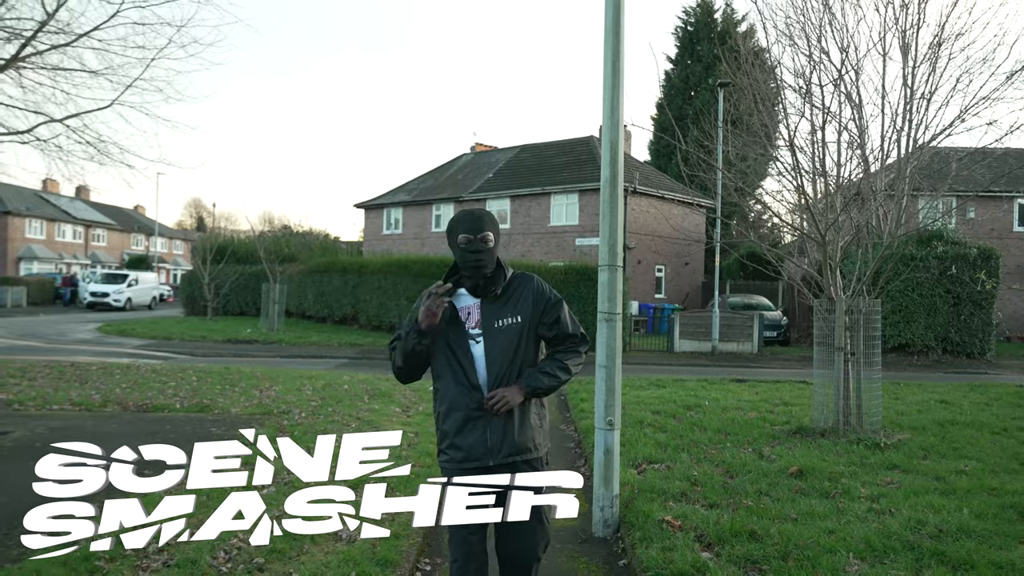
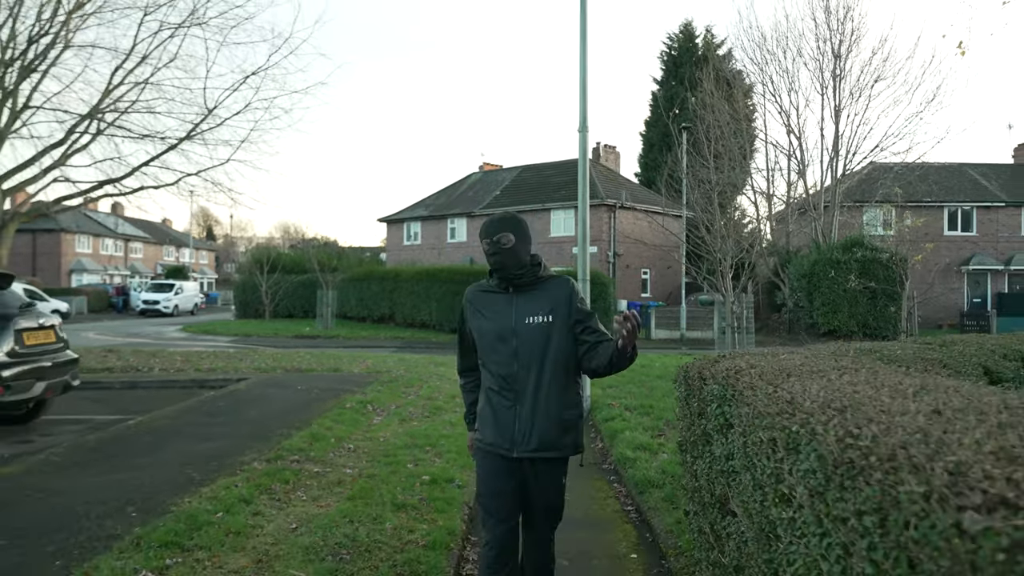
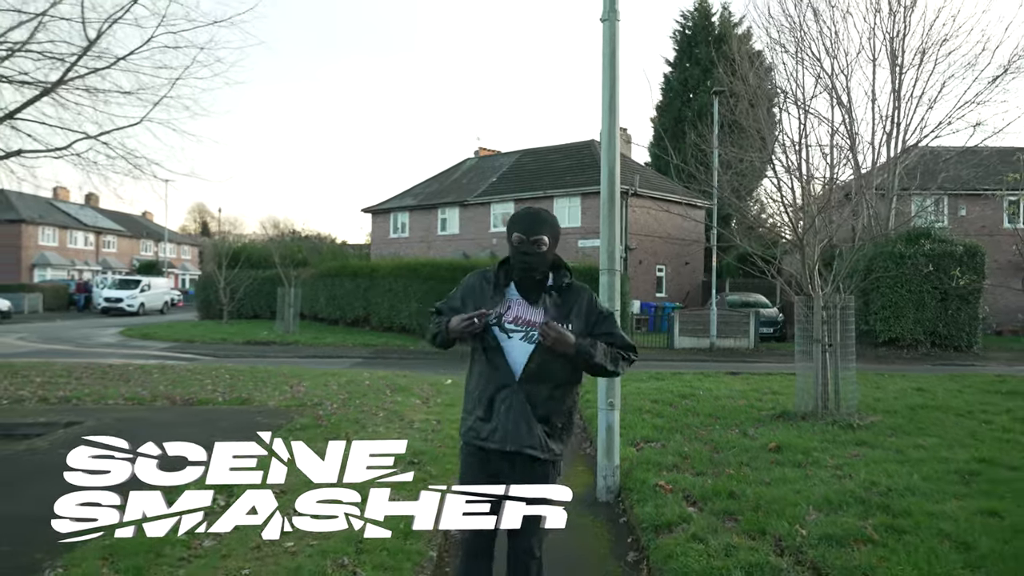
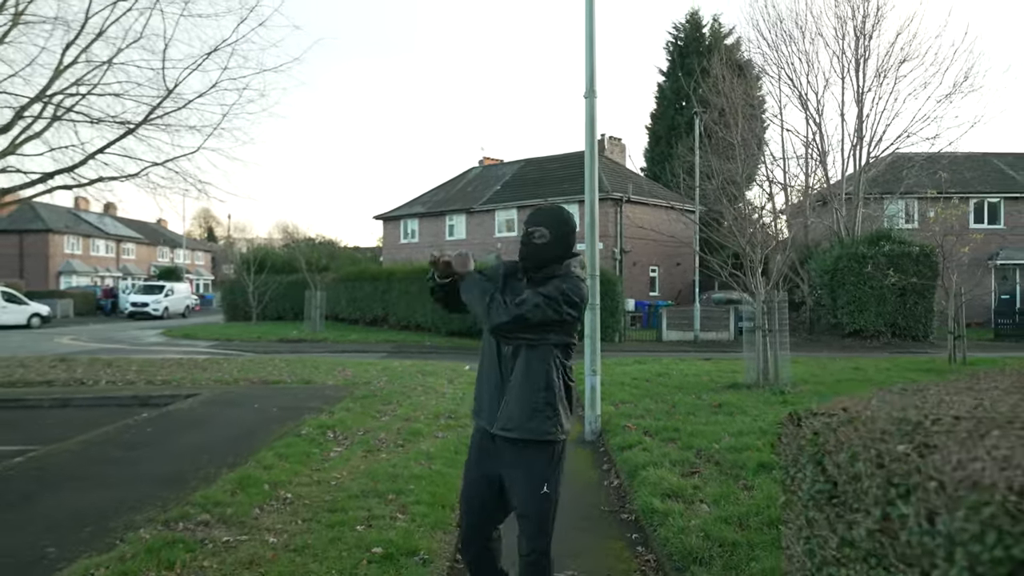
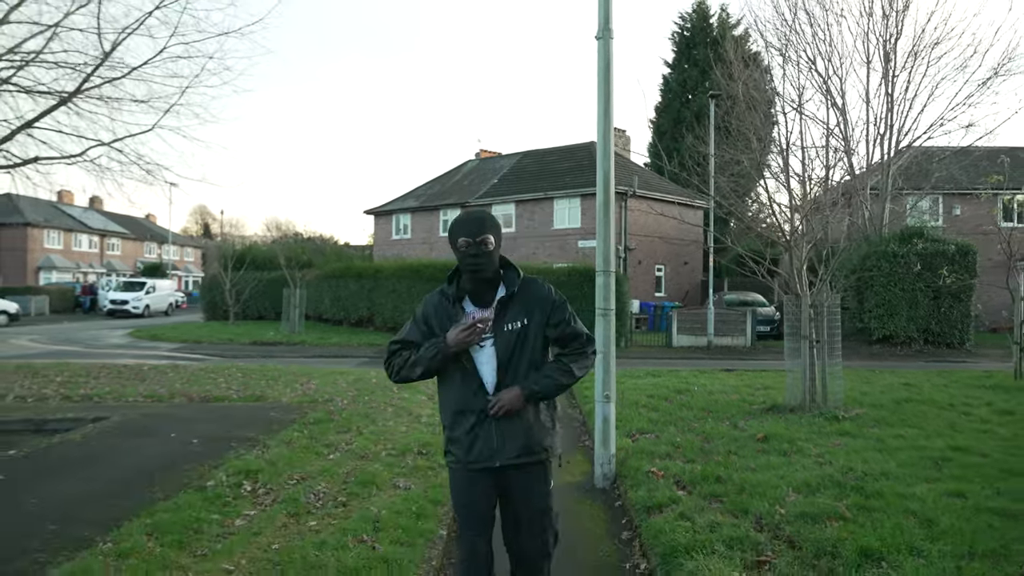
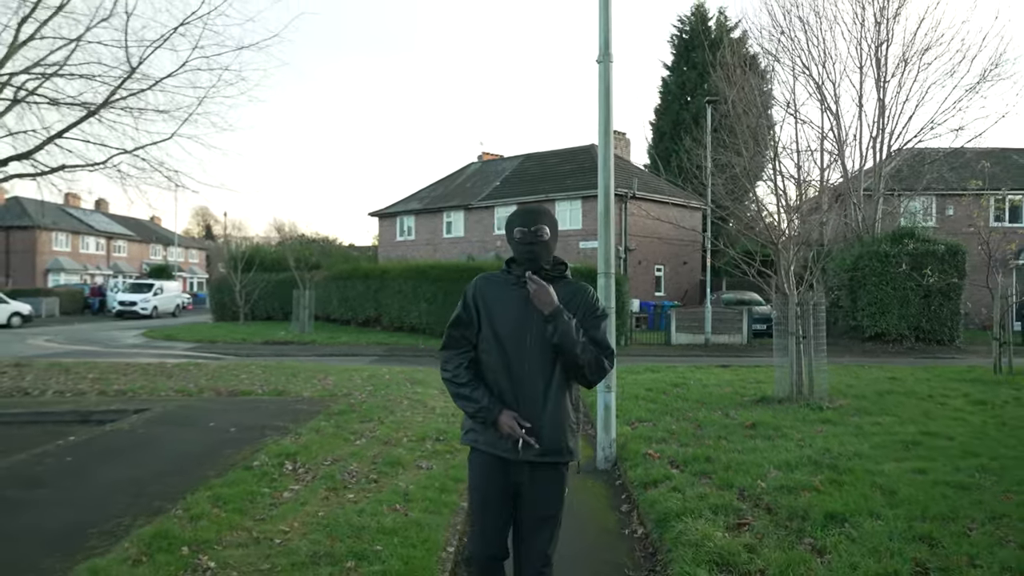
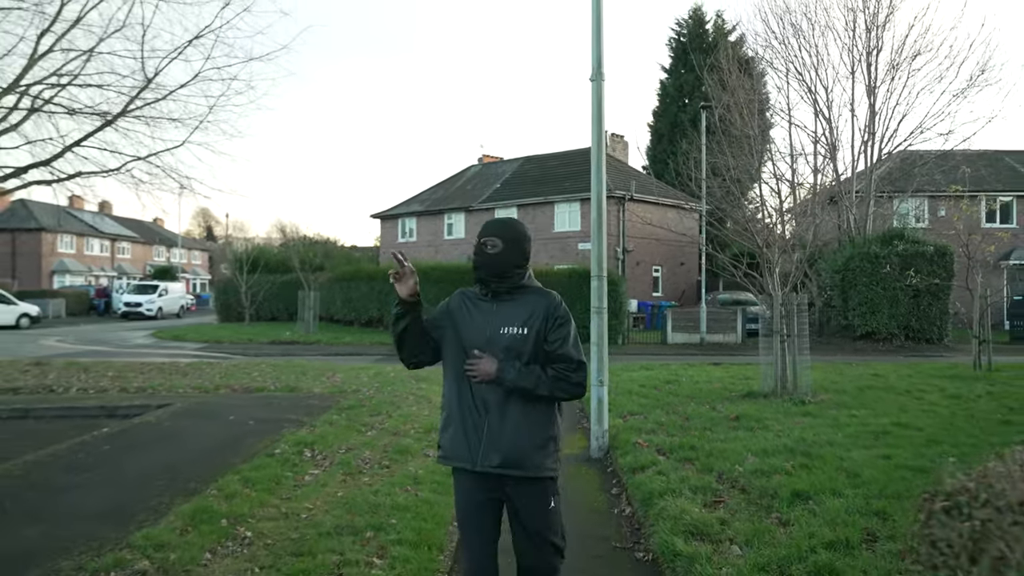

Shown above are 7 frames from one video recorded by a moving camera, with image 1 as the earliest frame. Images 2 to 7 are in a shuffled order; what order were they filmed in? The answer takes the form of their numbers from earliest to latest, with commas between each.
3, 5, 6, 7, 4, 2
